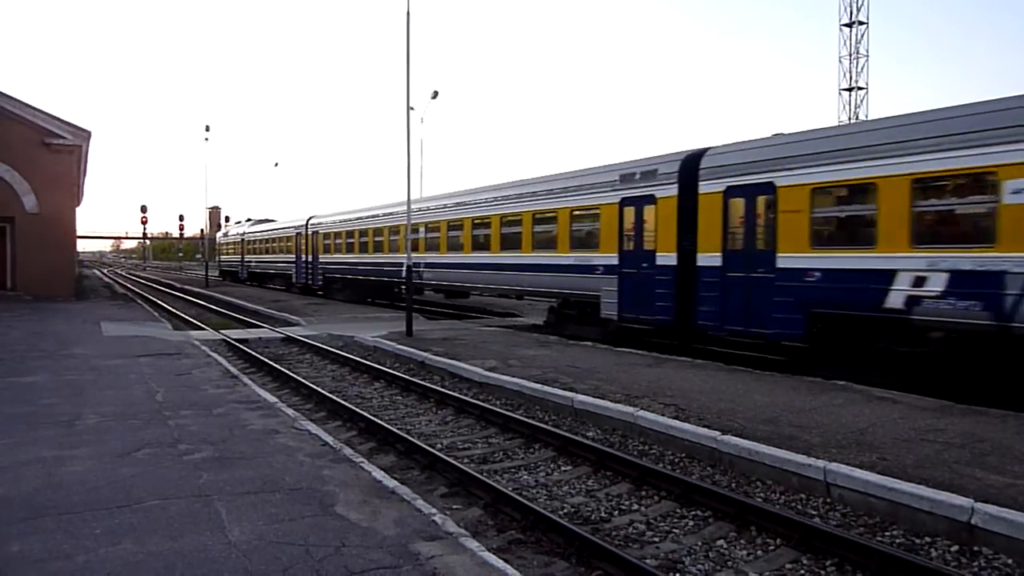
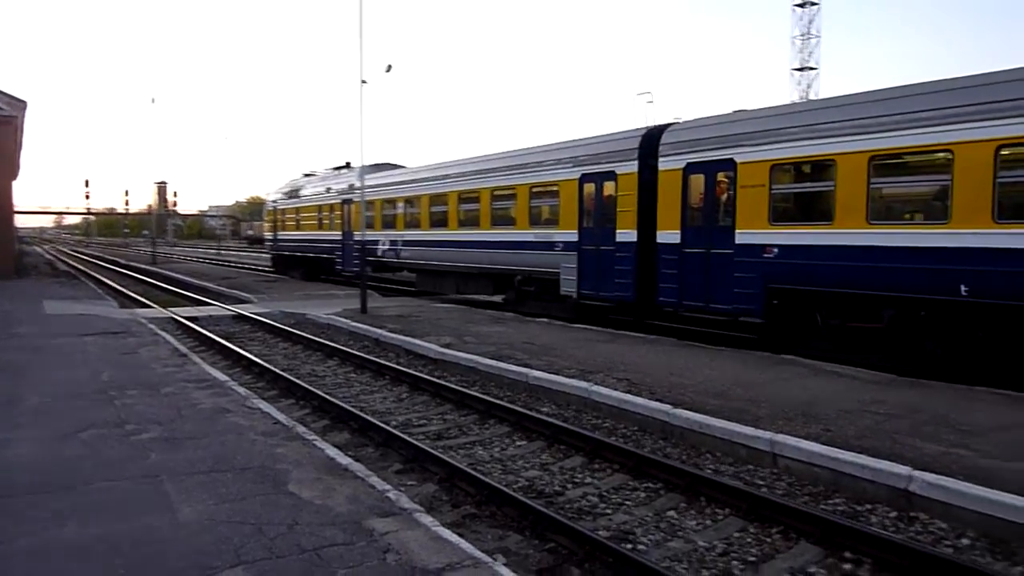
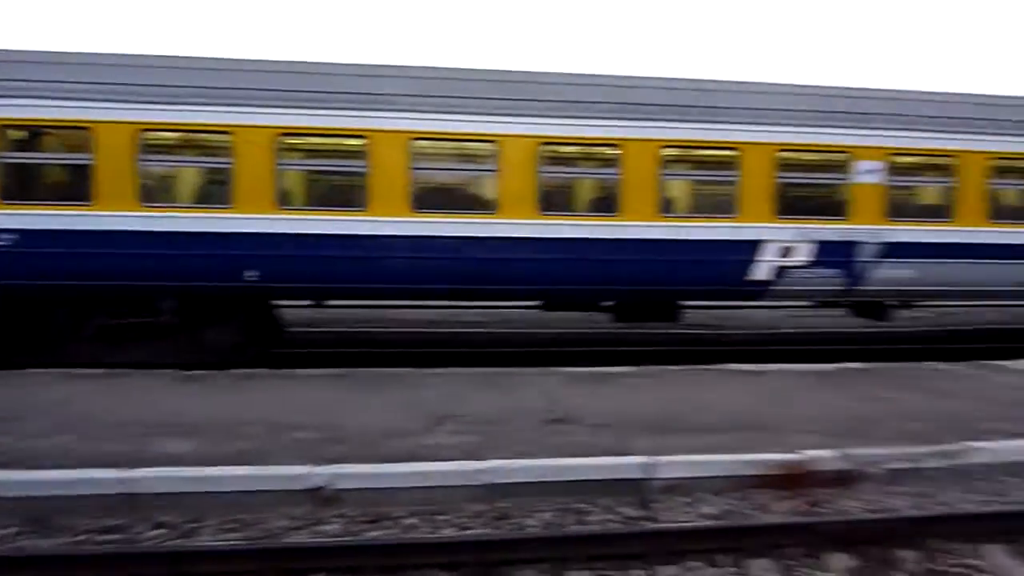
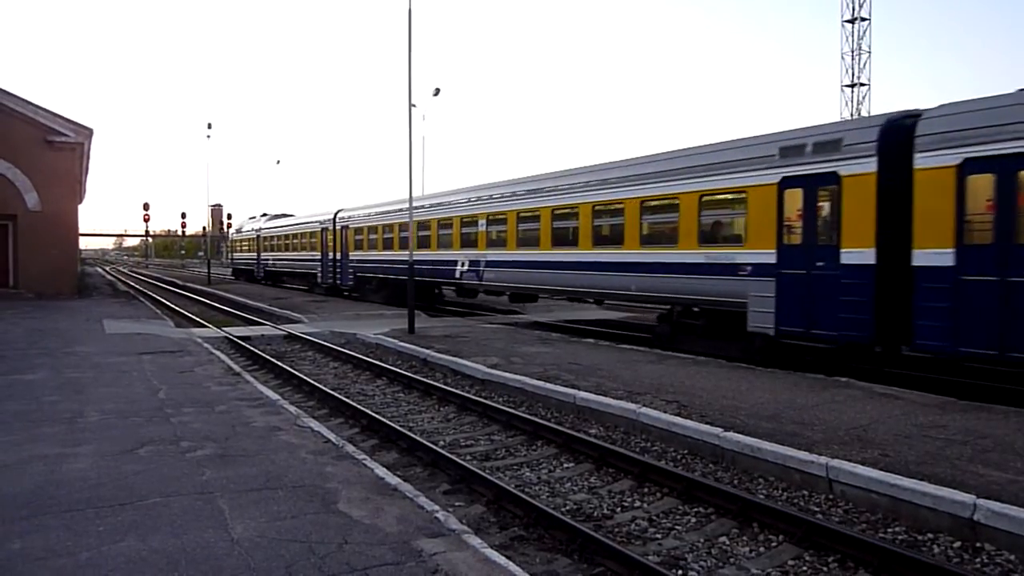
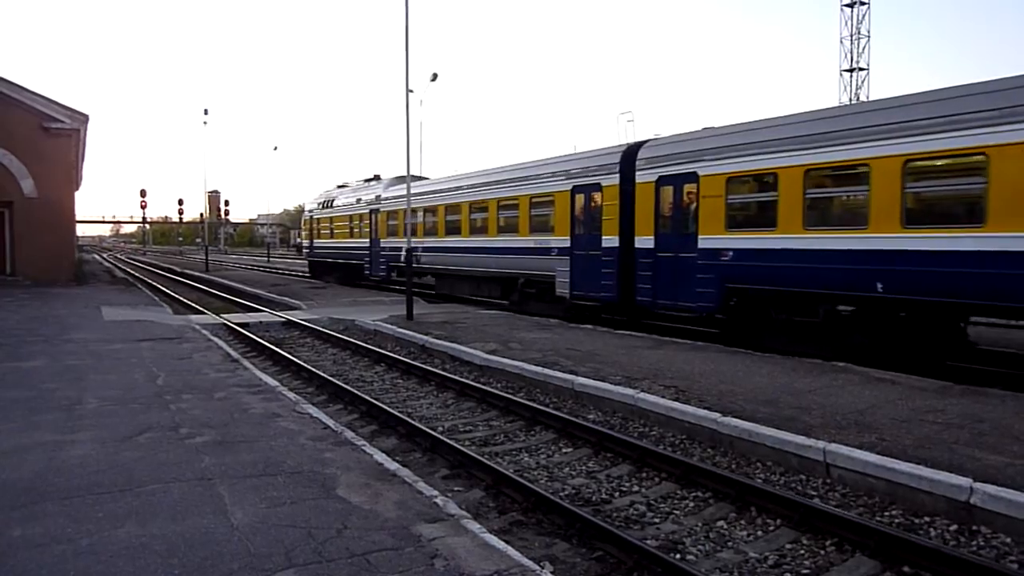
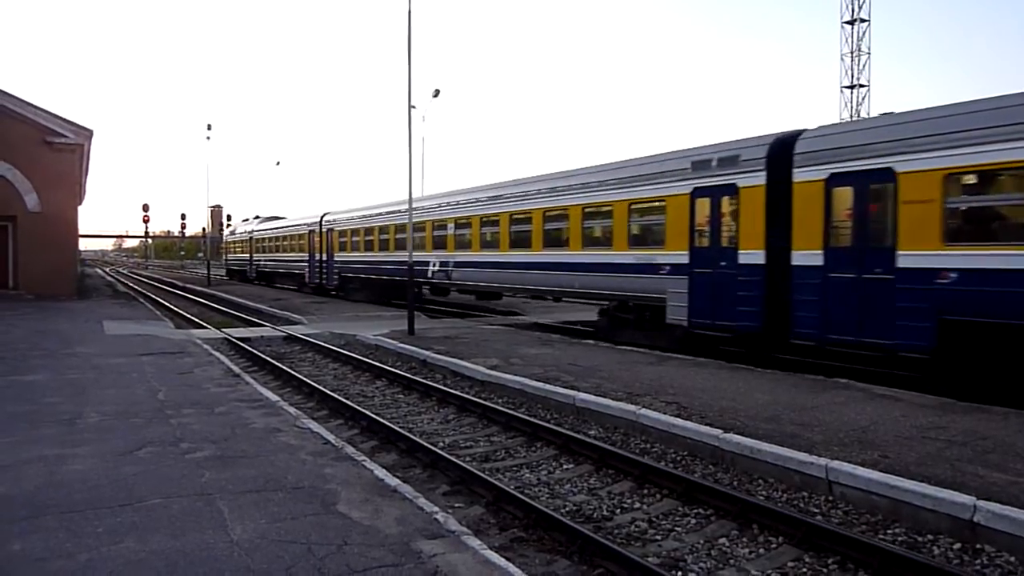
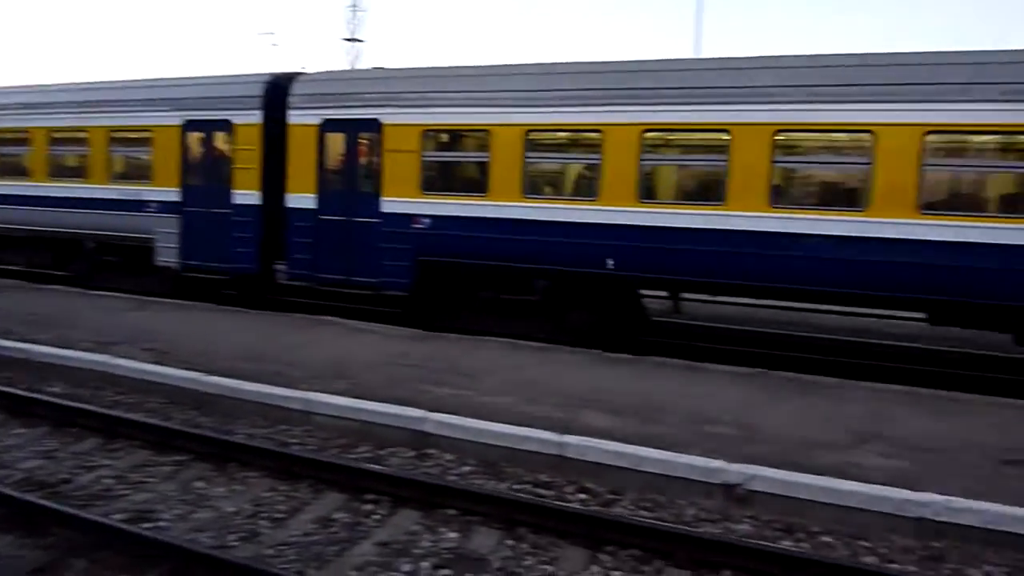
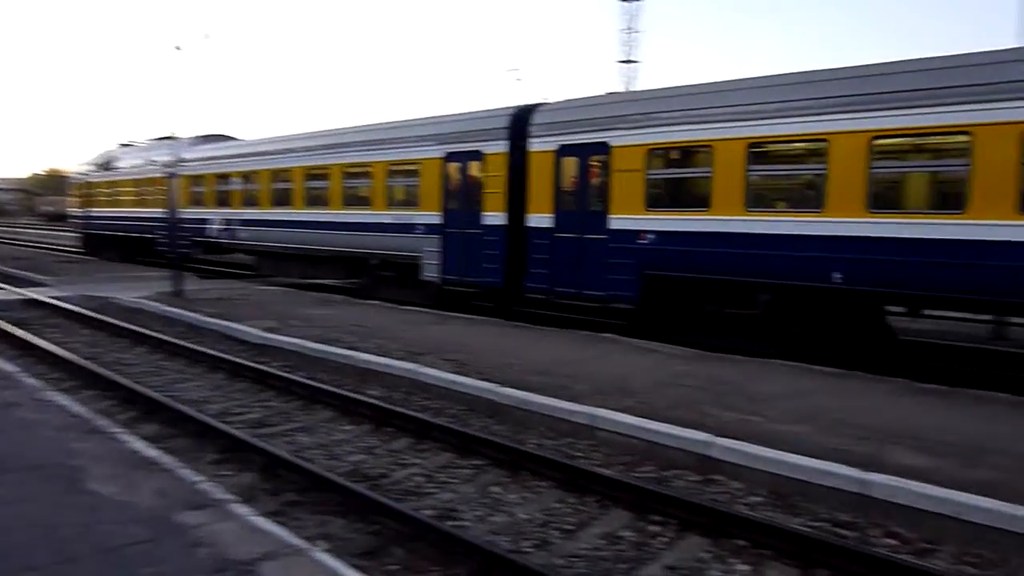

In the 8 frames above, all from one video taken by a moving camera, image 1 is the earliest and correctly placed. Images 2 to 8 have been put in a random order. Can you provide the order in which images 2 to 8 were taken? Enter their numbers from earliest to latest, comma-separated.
6, 4, 5, 2, 8, 7, 3
